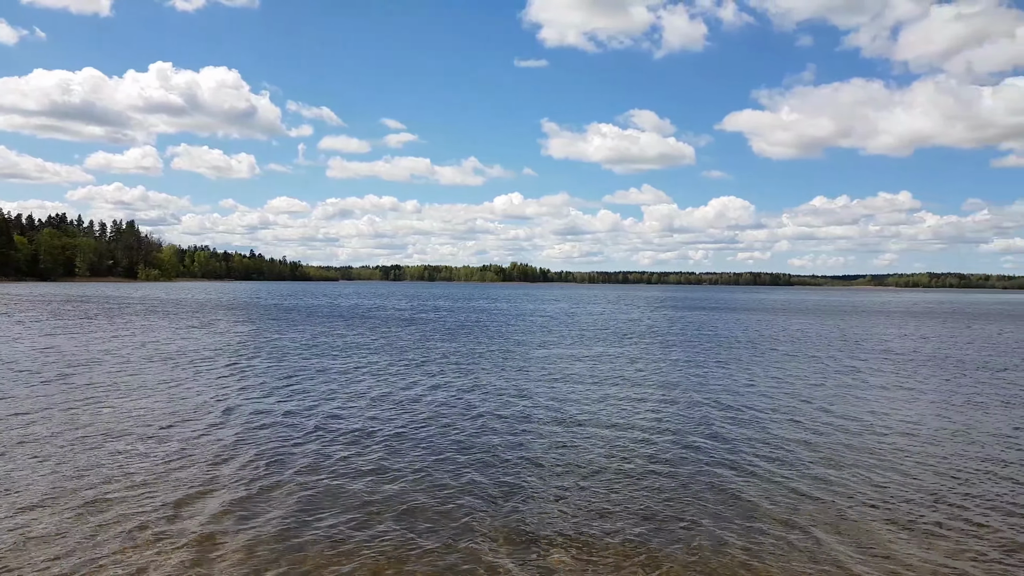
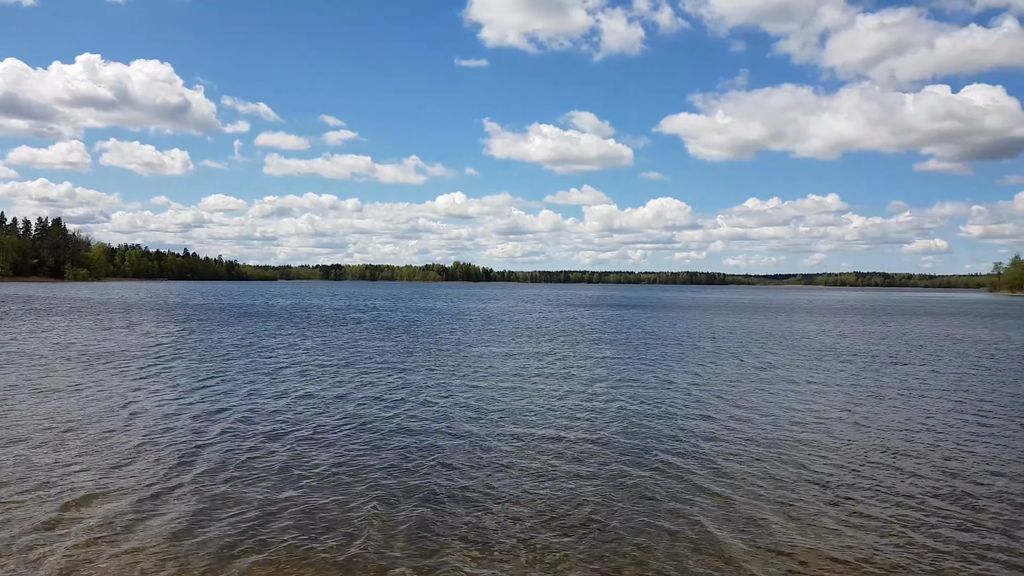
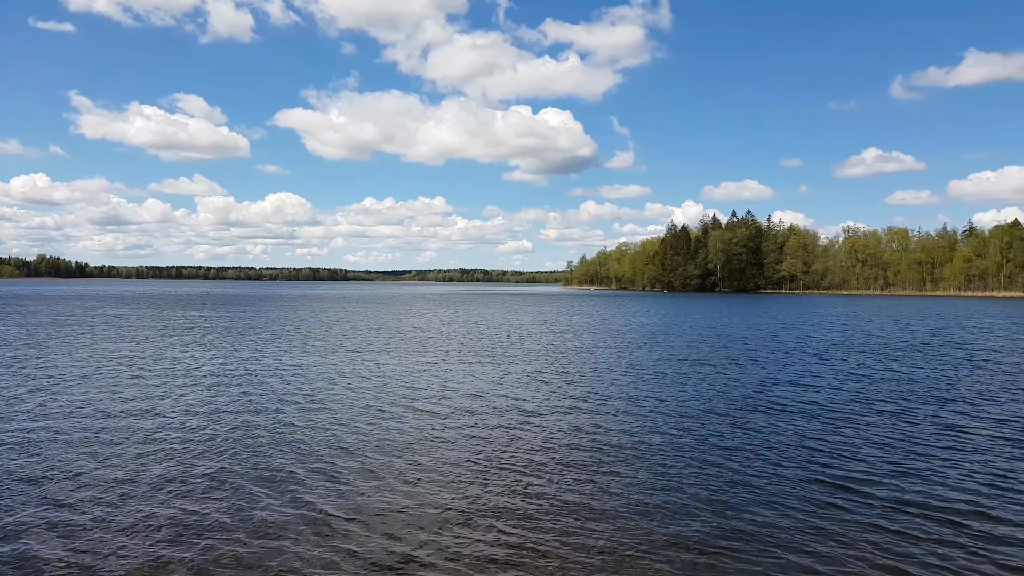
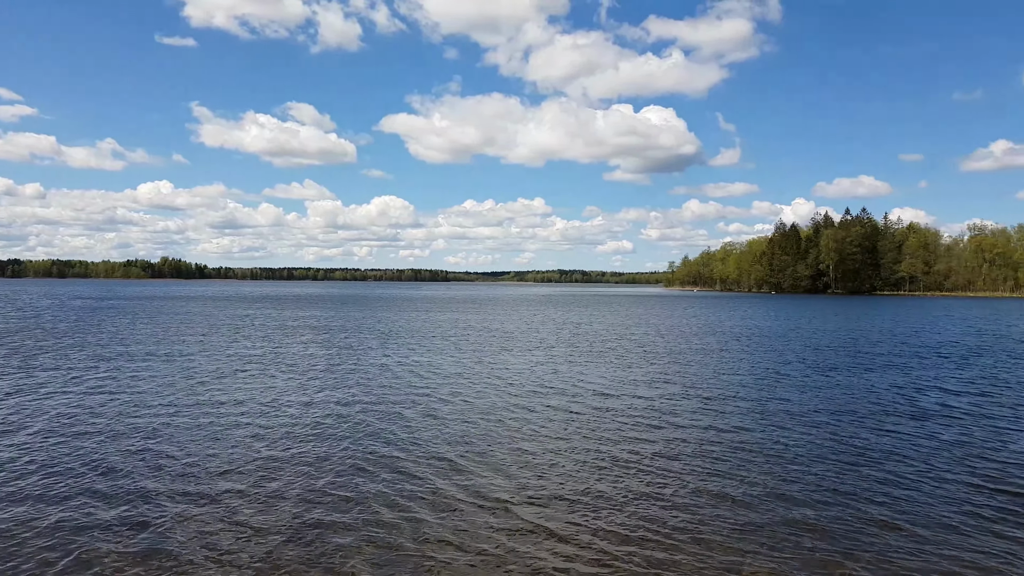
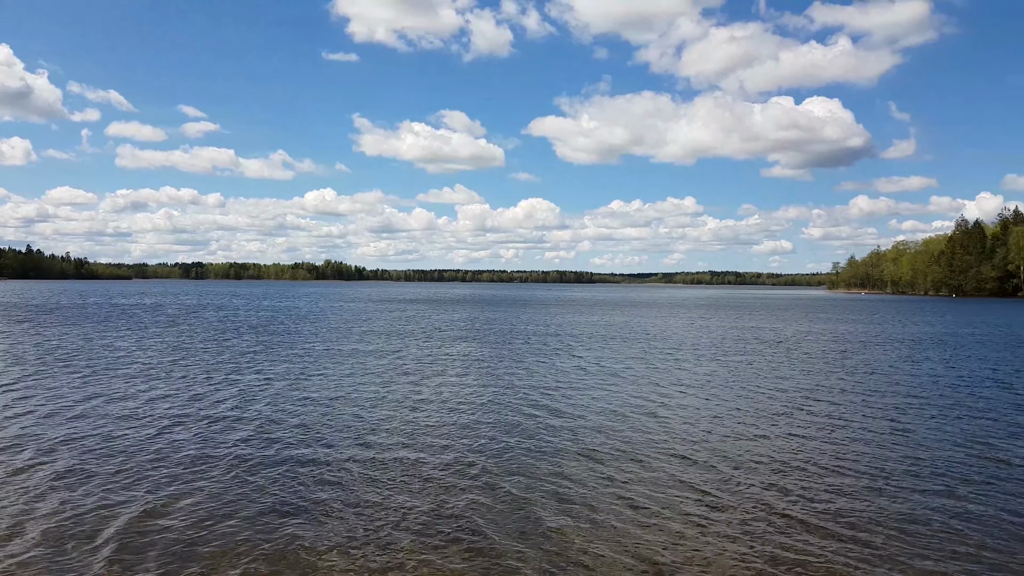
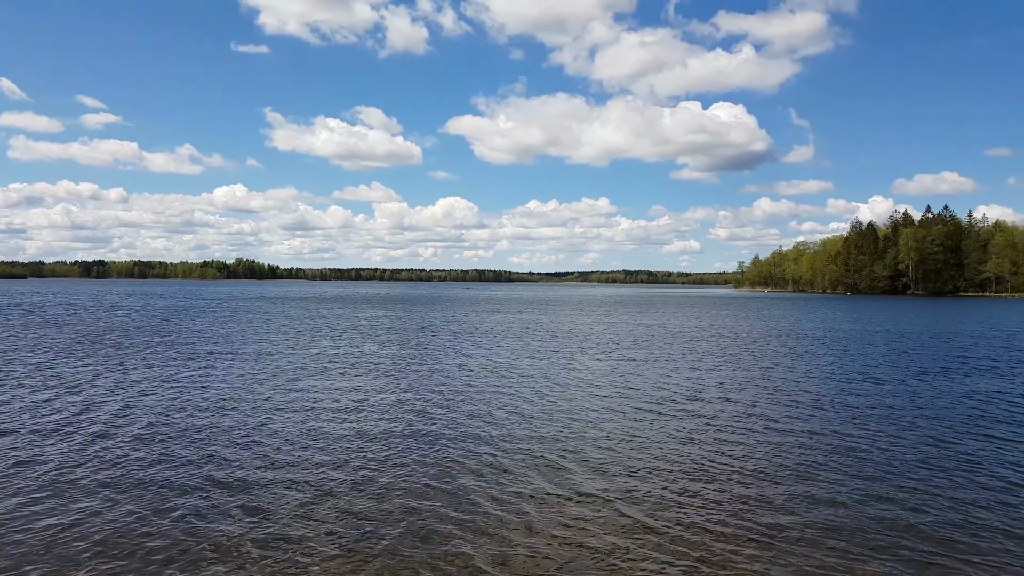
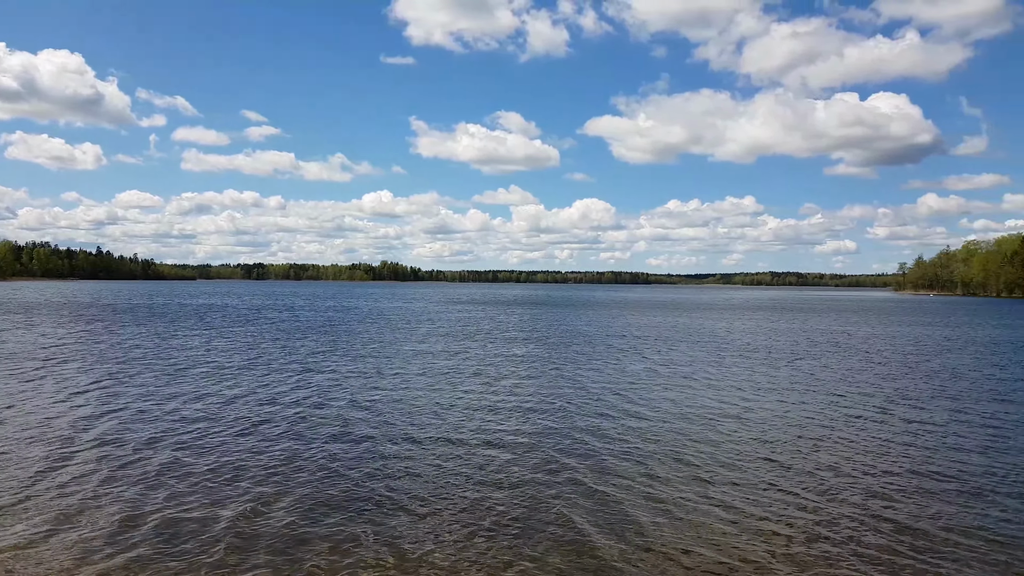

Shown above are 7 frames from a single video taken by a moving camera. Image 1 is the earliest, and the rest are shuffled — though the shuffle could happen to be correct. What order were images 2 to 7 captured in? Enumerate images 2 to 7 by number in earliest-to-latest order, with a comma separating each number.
2, 7, 5, 6, 4, 3
